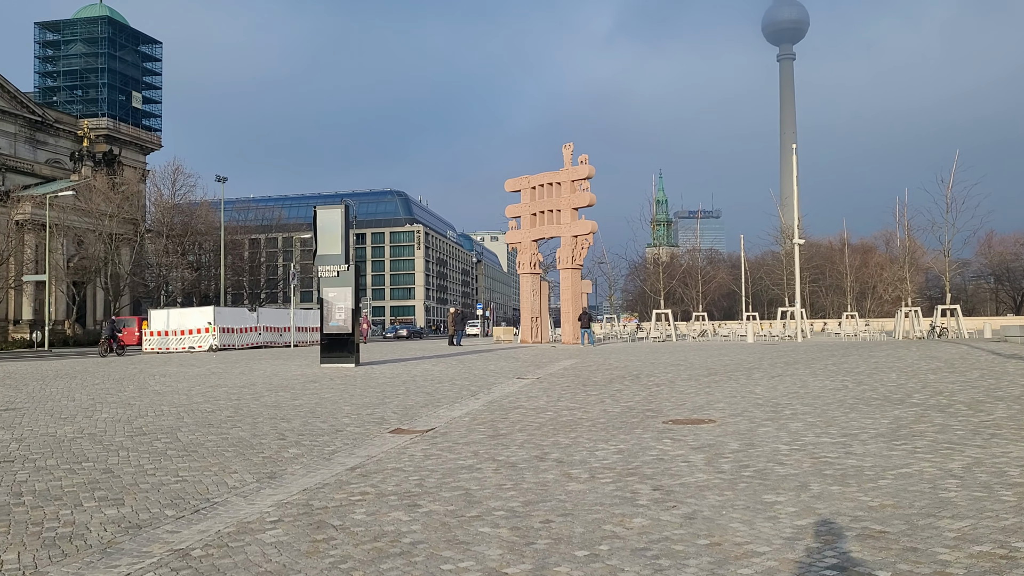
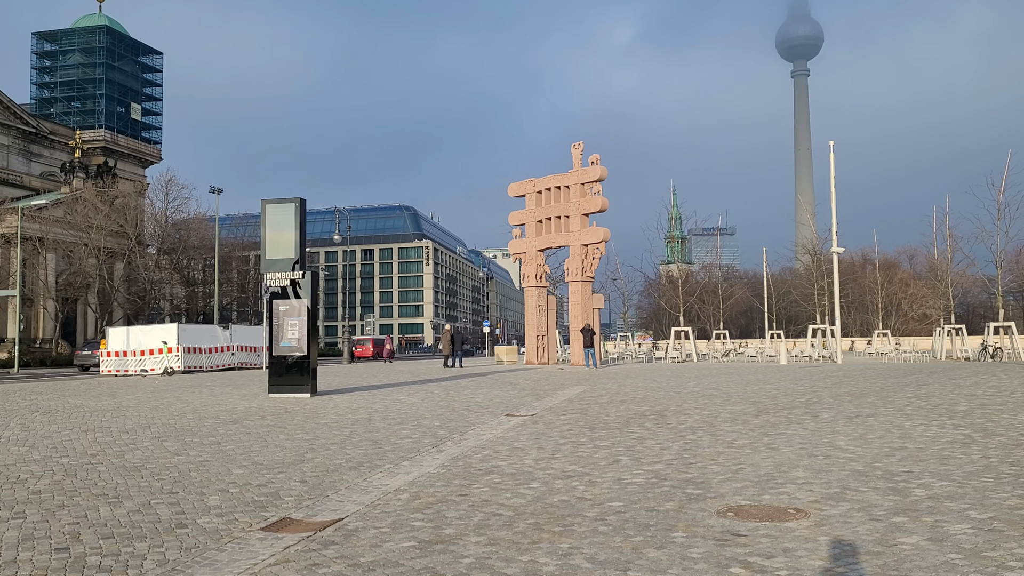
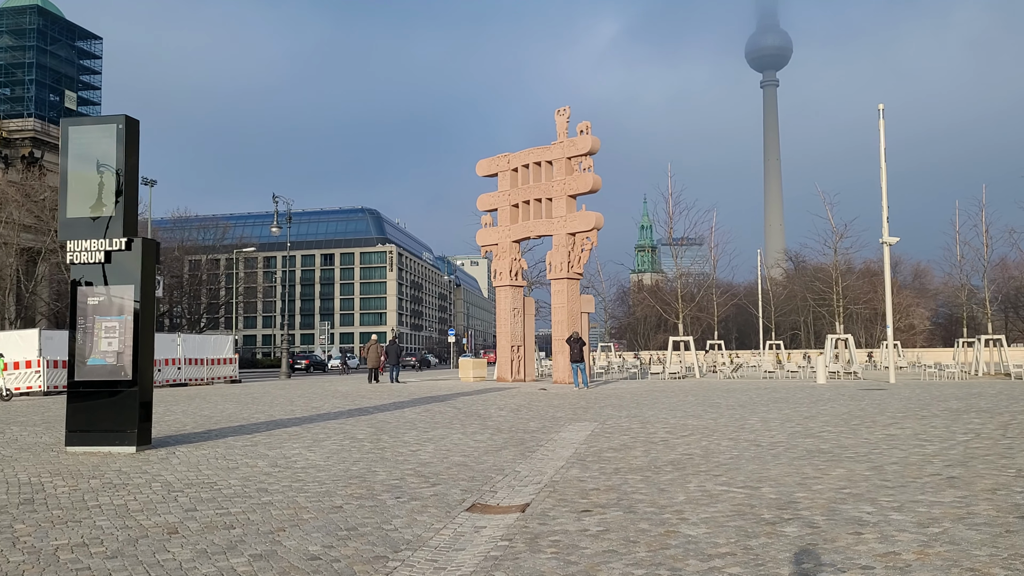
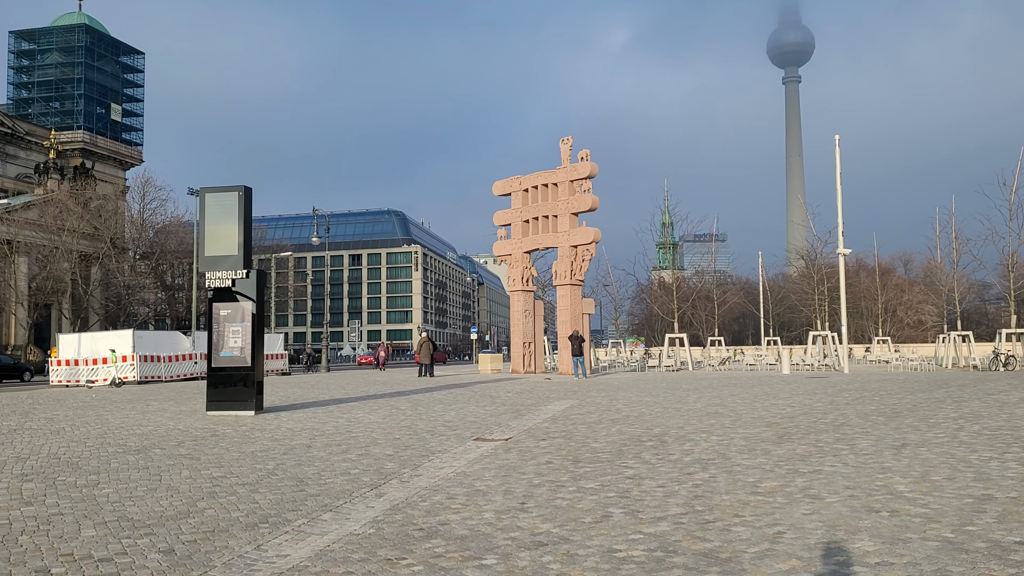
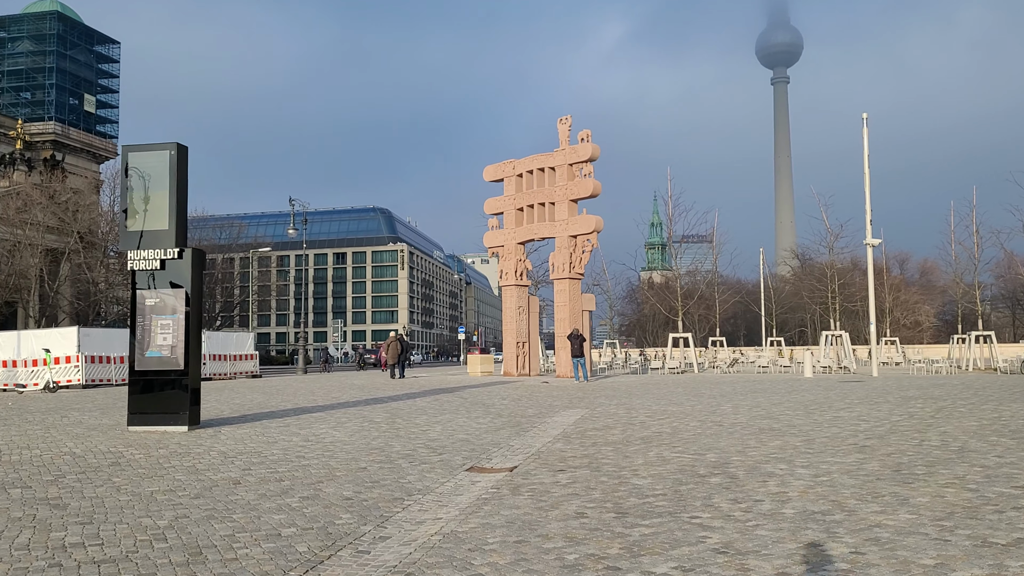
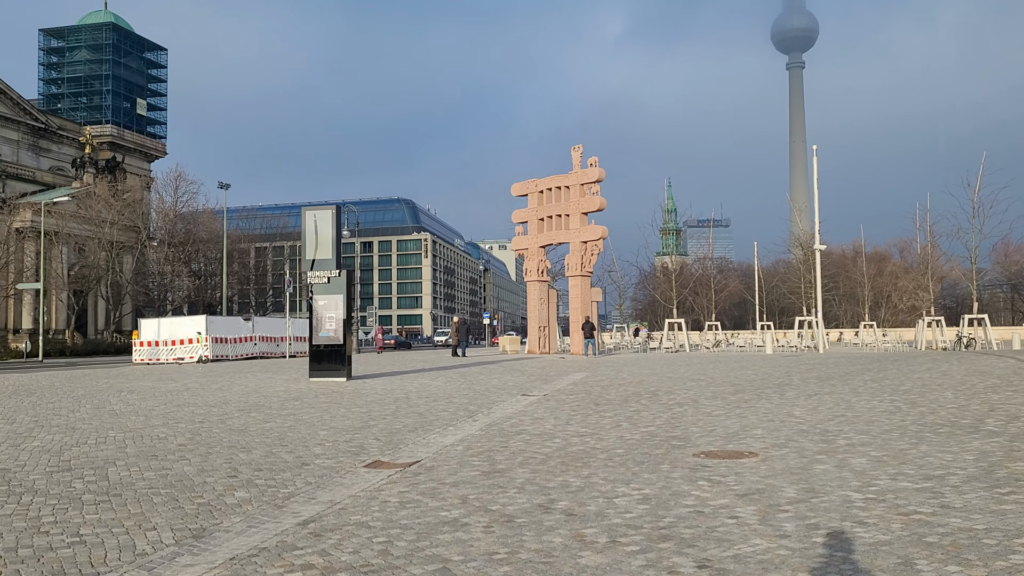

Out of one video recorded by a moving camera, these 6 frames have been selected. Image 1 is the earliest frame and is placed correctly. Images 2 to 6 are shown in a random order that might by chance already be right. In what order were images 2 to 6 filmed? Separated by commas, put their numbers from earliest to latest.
6, 2, 4, 5, 3
